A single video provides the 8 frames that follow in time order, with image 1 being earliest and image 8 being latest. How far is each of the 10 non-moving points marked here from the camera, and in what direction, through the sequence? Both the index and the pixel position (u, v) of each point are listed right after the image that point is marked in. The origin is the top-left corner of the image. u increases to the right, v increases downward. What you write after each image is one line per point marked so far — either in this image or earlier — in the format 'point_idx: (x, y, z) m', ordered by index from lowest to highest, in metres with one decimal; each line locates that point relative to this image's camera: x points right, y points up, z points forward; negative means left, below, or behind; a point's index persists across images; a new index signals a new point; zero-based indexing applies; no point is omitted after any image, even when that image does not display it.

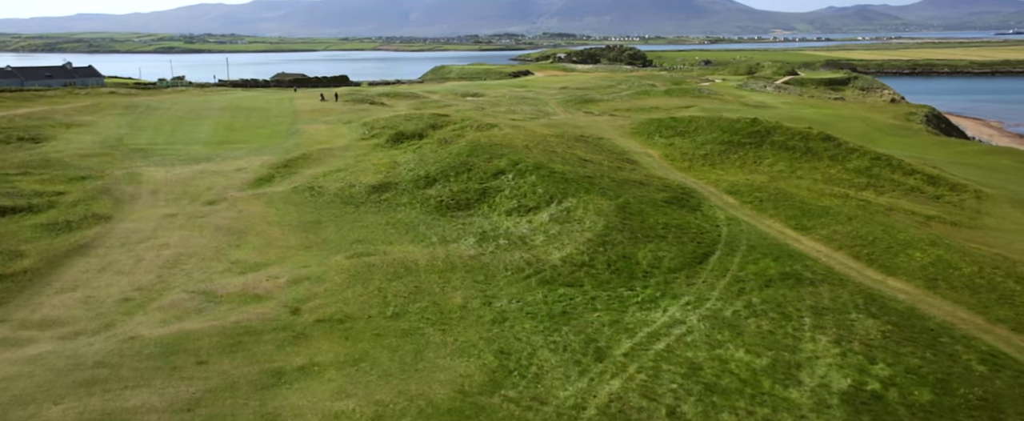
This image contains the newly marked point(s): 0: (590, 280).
0: (+2.1, -1.9, +17.7) m
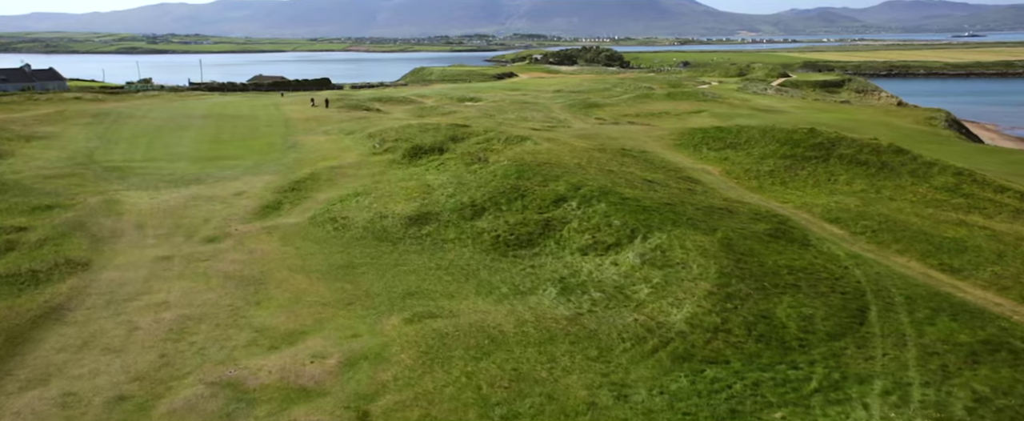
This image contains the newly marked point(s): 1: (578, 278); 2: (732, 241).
0: (+4.7, -3.0, +13.6) m
1: (+1.9, -1.9, +18.1) m
2: (+6.5, -0.9, +18.9) m
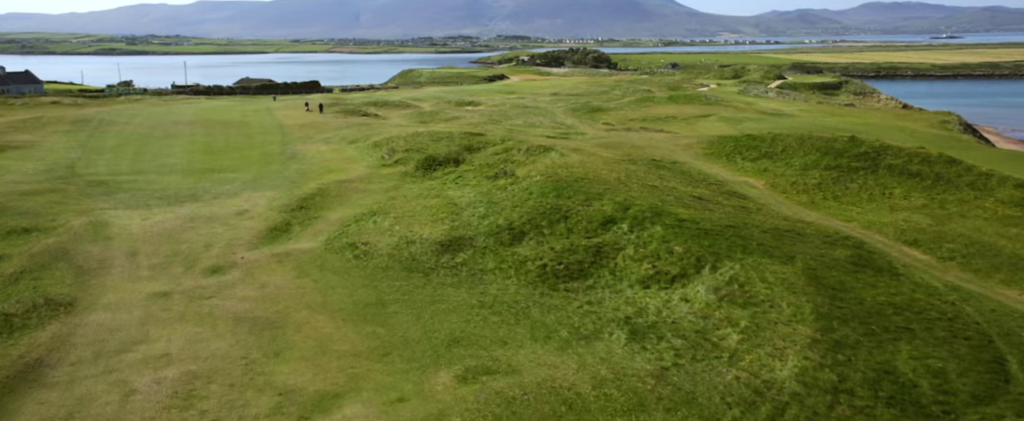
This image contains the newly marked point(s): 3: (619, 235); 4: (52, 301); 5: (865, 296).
0: (+6.3, -3.7, +11.3) m
1: (+3.3, -2.6, +15.7) m
2: (+7.9, -1.6, +16.6) m
3: (+3.2, -0.7, +19.4) m
4: (-11.8, -2.3, +16.5) m
5: (+8.4, -2.1, +15.4) m
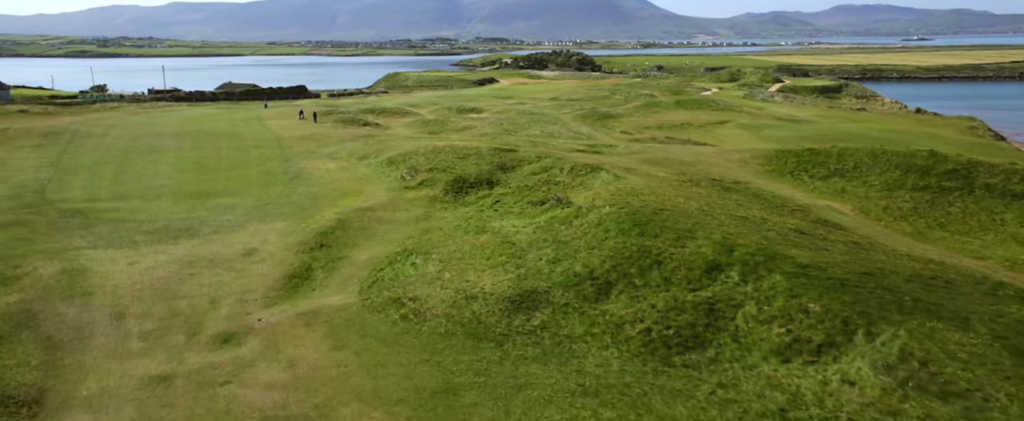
0: (+8.7, -4.8, +7.6) m
1: (+5.6, -3.7, +12.0) m
2: (+10.1, -2.7, +13.0) m
3: (+5.3, -1.8, +15.7) m
4: (-9.5, -3.6, +12.3) m
5: (+10.7, -3.1, +11.8) m
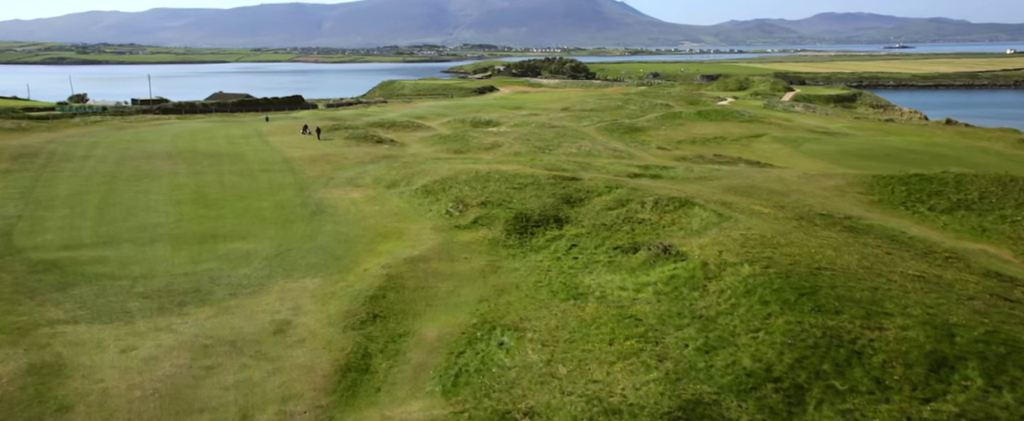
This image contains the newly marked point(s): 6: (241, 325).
0: (+11.7, -6.1, +3.1) m
1: (+8.4, -5.0, +7.4) m
2: (+13.0, -4.0, +8.6) m
3: (+8.1, -3.2, +11.2) m
4: (-6.7, -5.0, +7.4) m
5: (+13.6, -4.4, +7.4) m
6: (-6.5, -2.7, +15.4) m
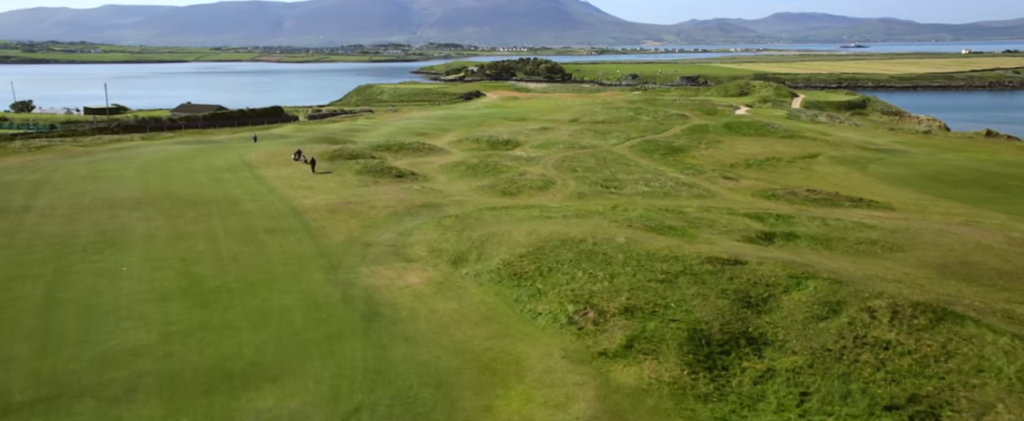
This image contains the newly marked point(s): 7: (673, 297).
0: (+16.8, -8.7, -3.8) m
1: (+13.3, -7.7, +0.3) m
2: (+17.8, -6.6, +1.6) m
3: (+12.8, -5.9, +4.0) m
4: (-1.8, -7.8, -0.5) m
5: (+18.4, -7.0, +0.5) m
6: (-2.1, -5.5, +7.5) m
7: (+4.1, -2.2, +16.6) m
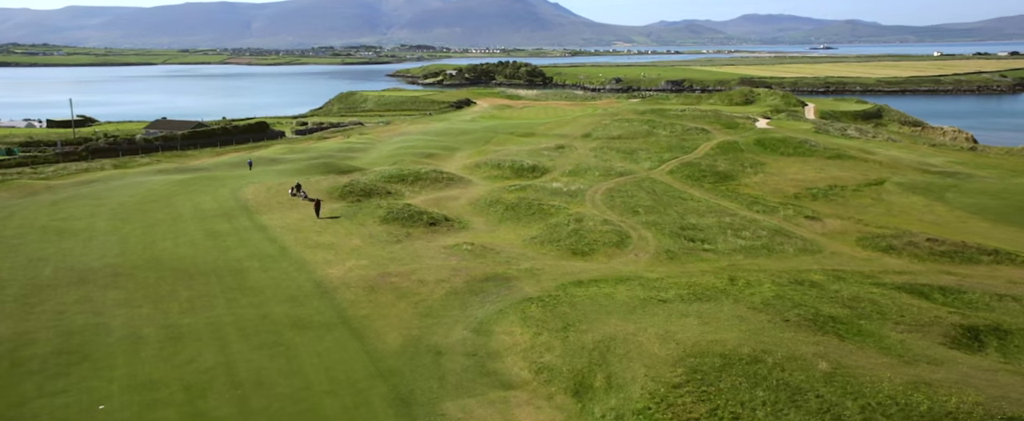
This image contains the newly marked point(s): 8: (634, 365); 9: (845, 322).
0: (+21.3, -11.0, -9.5) m
1: (+17.7, -10.1, -5.5) m
2: (+22.1, -8.9, -4.0) m
3: (+17.1, -8.3, -1.8) m
4: (+2.7, -10.4, -6.9) m
5: (+22.8, -9.4, -5.2) m
6: (+2.0, -8.2, +1.1) m
7: (+7.9, -4.8, +10.5) m
8: (+3.0, -3.7, +16.1) m
9: (+9.5, -3.1, +18.1) m
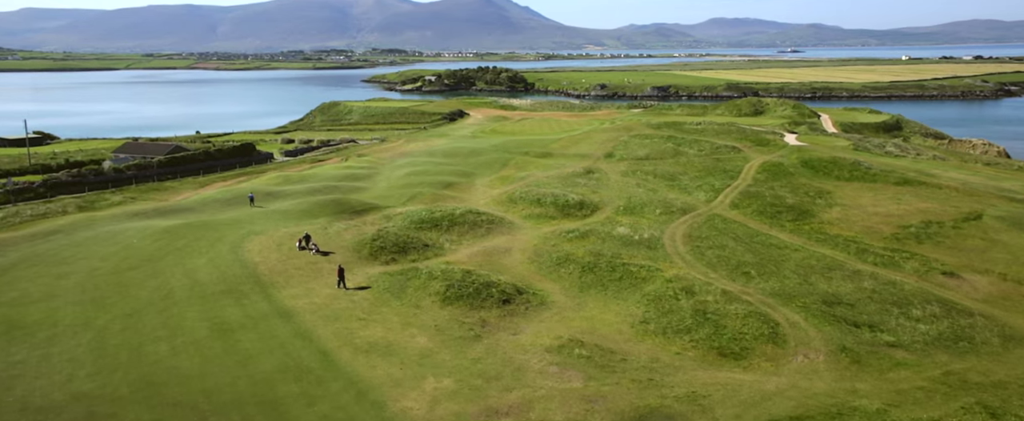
0: (+27.0, -13.3, -15.8) m
1: (+23.2, -12.5, -12.0) m
2: (+27.5, -11.2, -10.3) m
3: (+22.3, -10.7, -8.3) m
4: (+8.2, -12.9, -14.0) m
5: (+28.3, -11.6, -11.4) m
6: (+7.2, -10.8, -6.0) m
7: (+12.6, -7.4, +3.6) m
8: (+7.4, -6.4, +9.1) m
9: (+13.9, -5.7, +11.3) m
